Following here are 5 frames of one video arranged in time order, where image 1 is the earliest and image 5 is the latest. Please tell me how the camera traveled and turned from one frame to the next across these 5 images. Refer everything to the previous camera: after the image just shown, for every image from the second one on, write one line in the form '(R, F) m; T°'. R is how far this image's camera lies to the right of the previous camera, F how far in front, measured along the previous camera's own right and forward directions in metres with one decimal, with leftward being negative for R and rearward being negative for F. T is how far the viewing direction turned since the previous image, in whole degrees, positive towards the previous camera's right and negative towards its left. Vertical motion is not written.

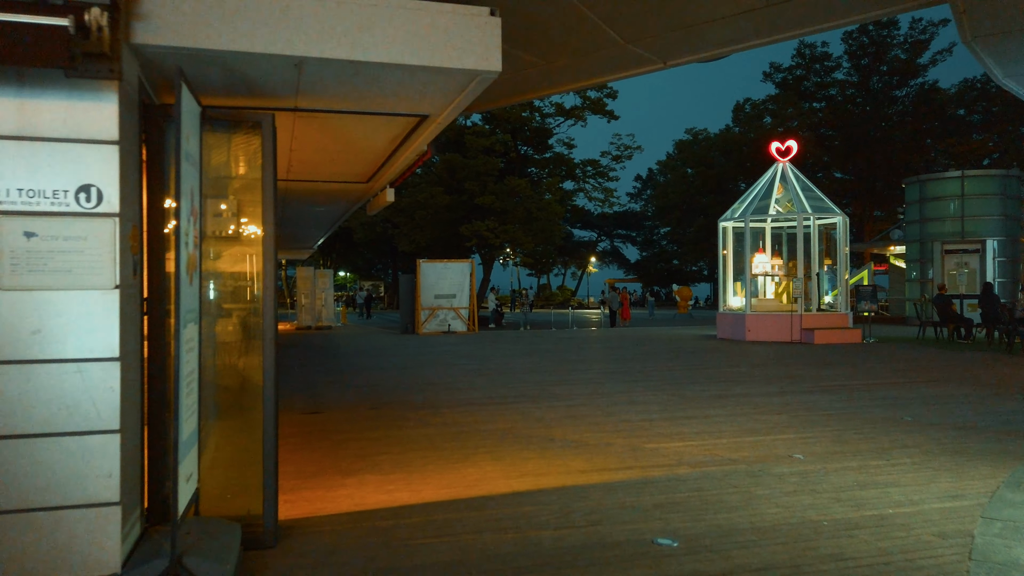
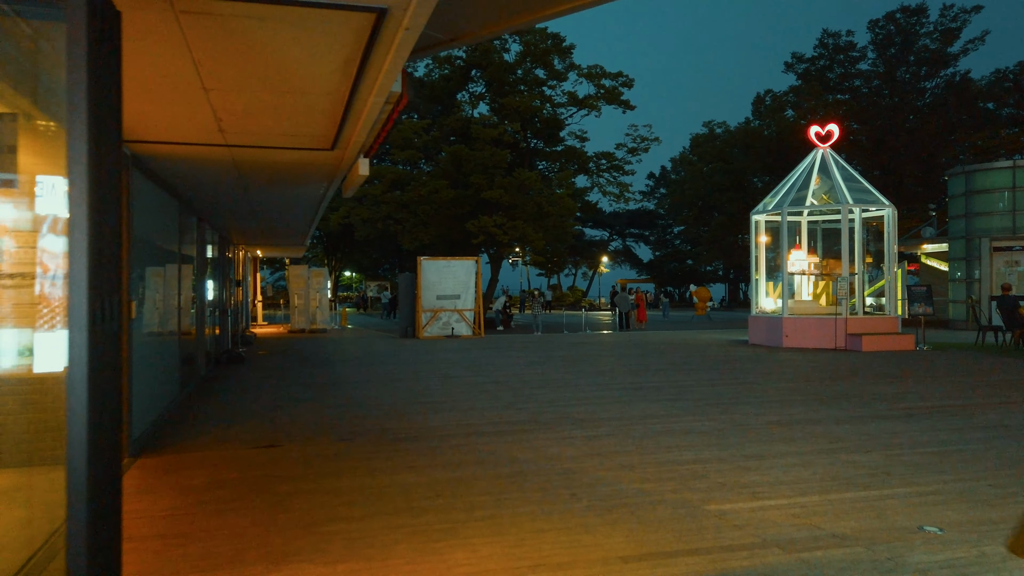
(0.0, +2.3) m; -1°
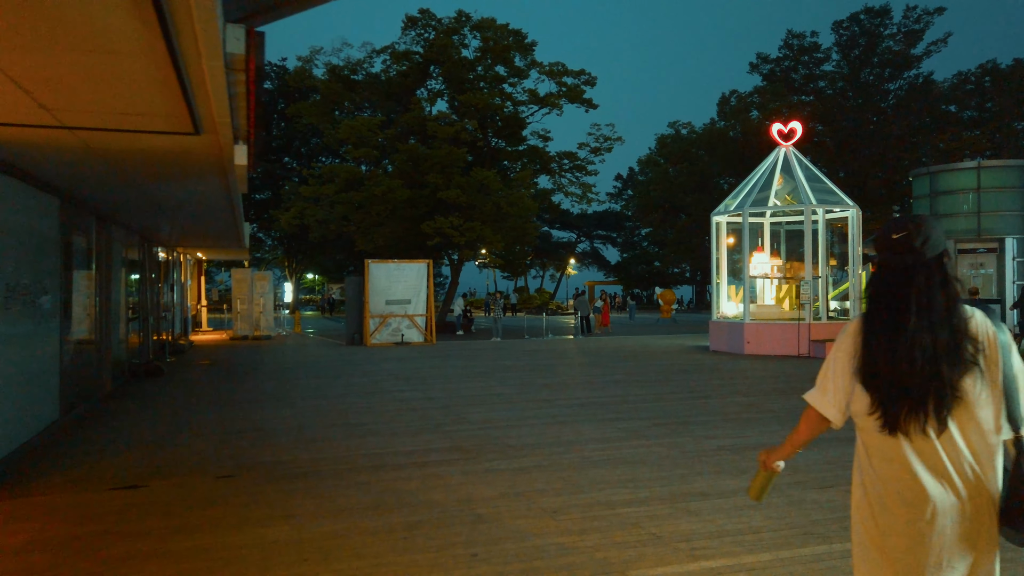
(+0.6, +1.1) m; +2°
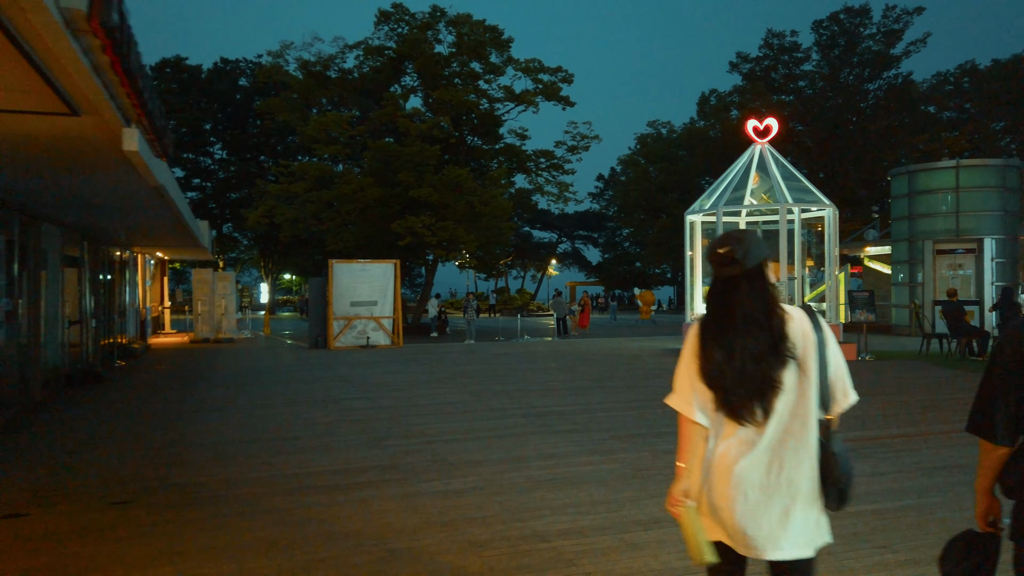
(+0.4, +0.7) m; +1°
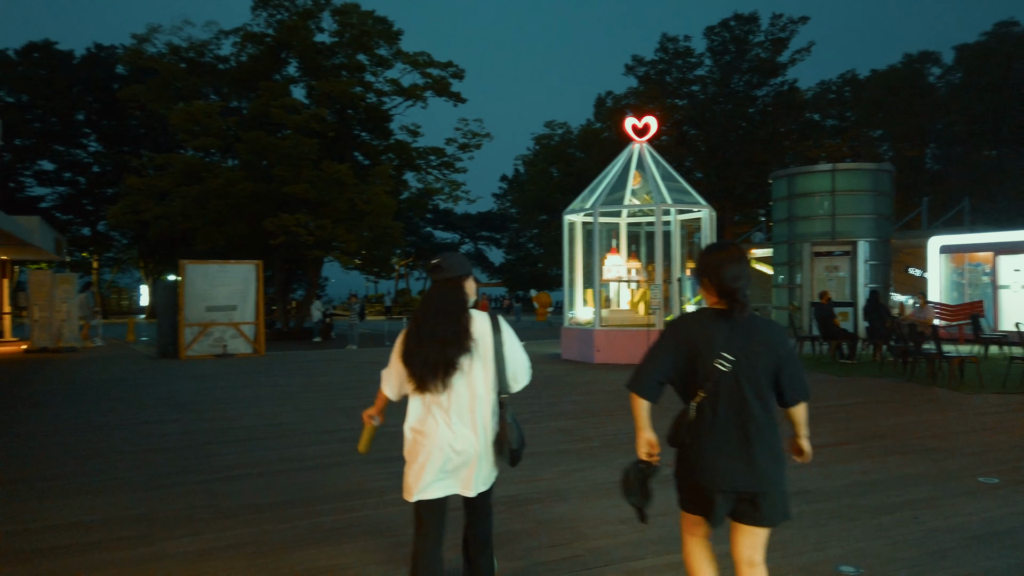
(+1.1, +1.1) m; +7°
